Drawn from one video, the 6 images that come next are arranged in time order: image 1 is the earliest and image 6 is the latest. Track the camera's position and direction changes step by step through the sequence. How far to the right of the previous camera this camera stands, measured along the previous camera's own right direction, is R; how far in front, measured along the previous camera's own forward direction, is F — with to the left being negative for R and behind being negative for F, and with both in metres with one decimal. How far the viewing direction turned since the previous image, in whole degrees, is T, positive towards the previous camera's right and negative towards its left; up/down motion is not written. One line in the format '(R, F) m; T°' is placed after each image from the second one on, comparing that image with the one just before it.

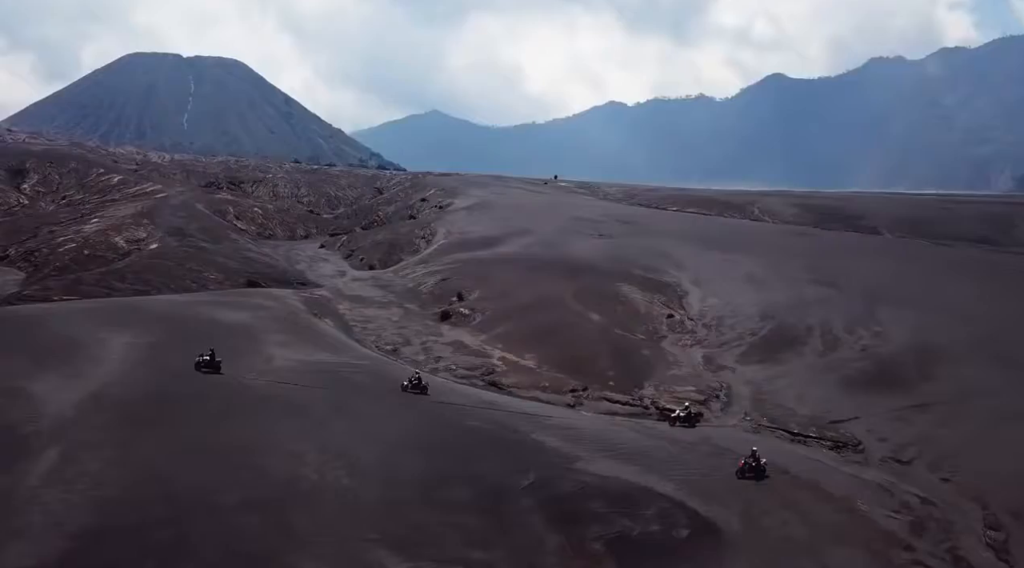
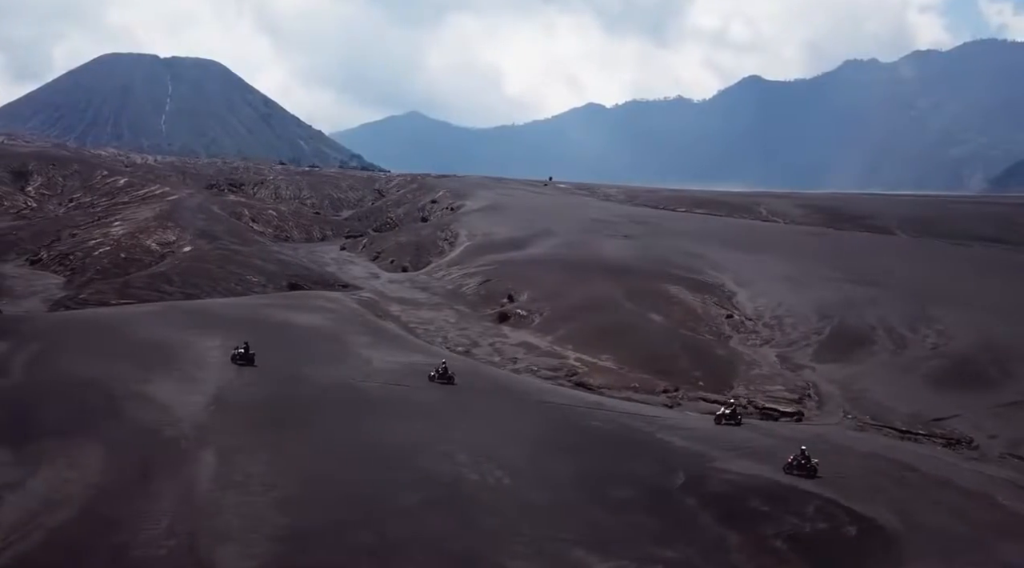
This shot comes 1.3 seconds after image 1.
(-2.8, -0.1) m; +2°
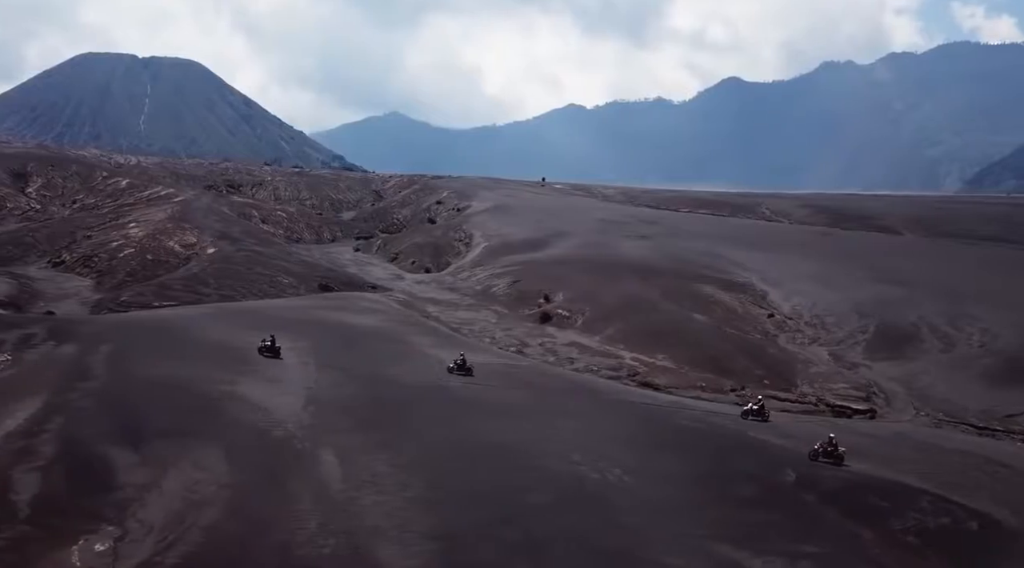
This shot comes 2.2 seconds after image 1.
(-2.2, -0.1) m; +1°
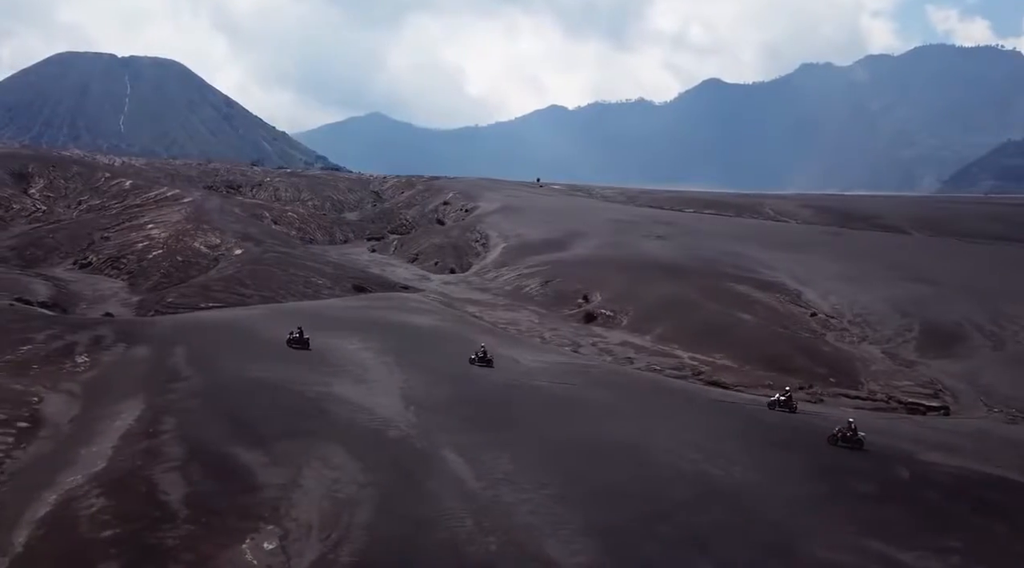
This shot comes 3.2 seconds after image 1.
(-2.2, -0.1) m; +1°
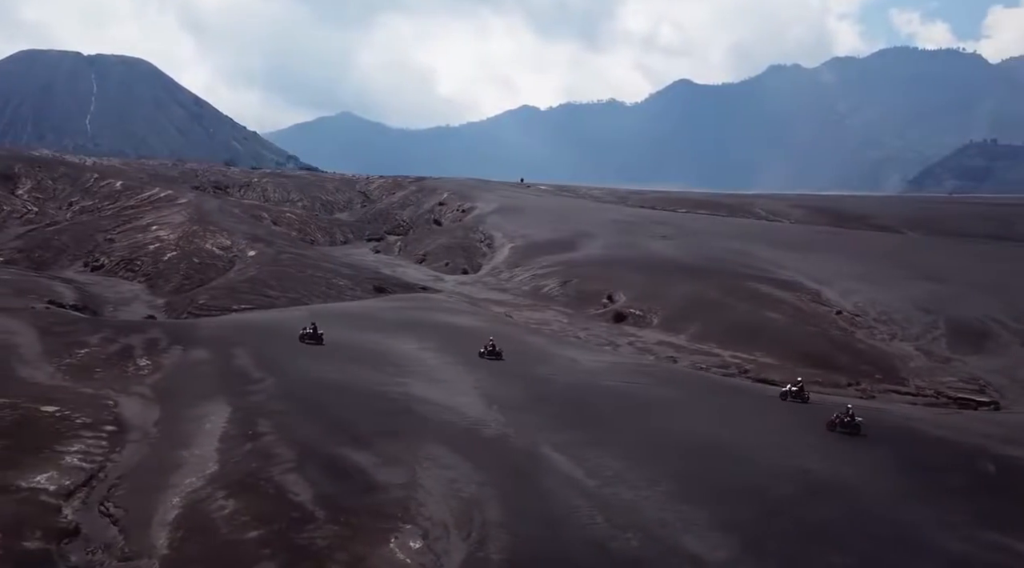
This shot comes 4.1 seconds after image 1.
(-2.1, -0.1) m; +2°
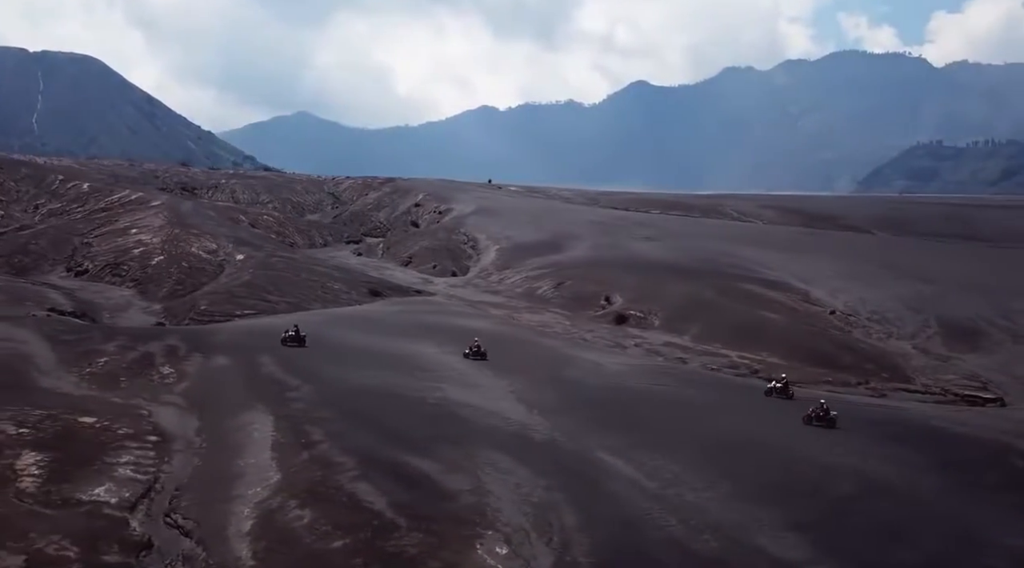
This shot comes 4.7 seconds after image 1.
(-1.6, -0.1) m; +3°
